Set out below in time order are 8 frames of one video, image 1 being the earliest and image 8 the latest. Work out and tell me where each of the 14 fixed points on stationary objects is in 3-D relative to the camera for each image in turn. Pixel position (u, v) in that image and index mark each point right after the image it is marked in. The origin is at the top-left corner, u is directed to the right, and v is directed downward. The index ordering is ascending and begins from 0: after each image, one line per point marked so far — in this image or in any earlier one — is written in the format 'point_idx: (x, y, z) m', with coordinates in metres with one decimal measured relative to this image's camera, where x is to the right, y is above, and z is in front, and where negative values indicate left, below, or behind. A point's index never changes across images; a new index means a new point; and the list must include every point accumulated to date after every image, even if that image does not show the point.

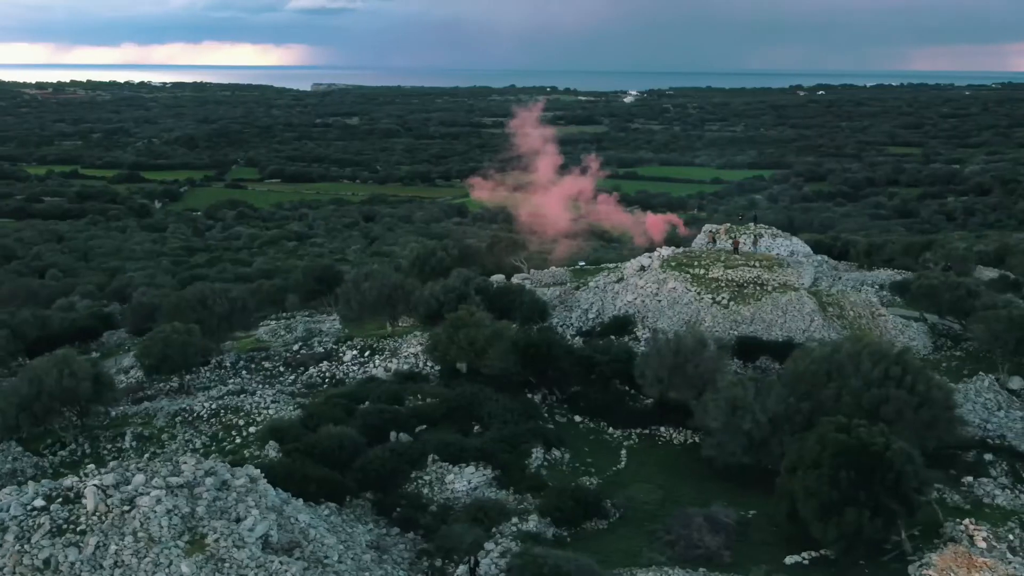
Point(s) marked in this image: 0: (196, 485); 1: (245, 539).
0: (-4.0, -2.5, +15.2) m
1: (-3.2, -3.0, +14.3) m
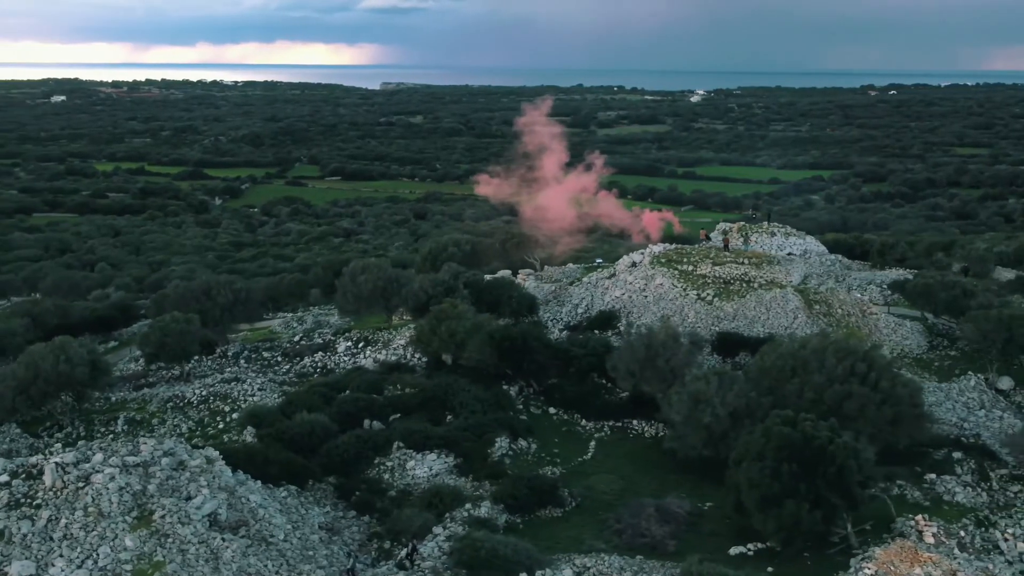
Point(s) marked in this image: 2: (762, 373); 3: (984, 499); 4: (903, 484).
0: (-4.8, -2.3, +15.9) m
1: (-4.0, -2.8, +15.0) m
2: (+4.1, -1.4, +20.0) m
3: (+7.3, -3.3, +18.6) m
4: (+6.2, -3.1, +18.9) m
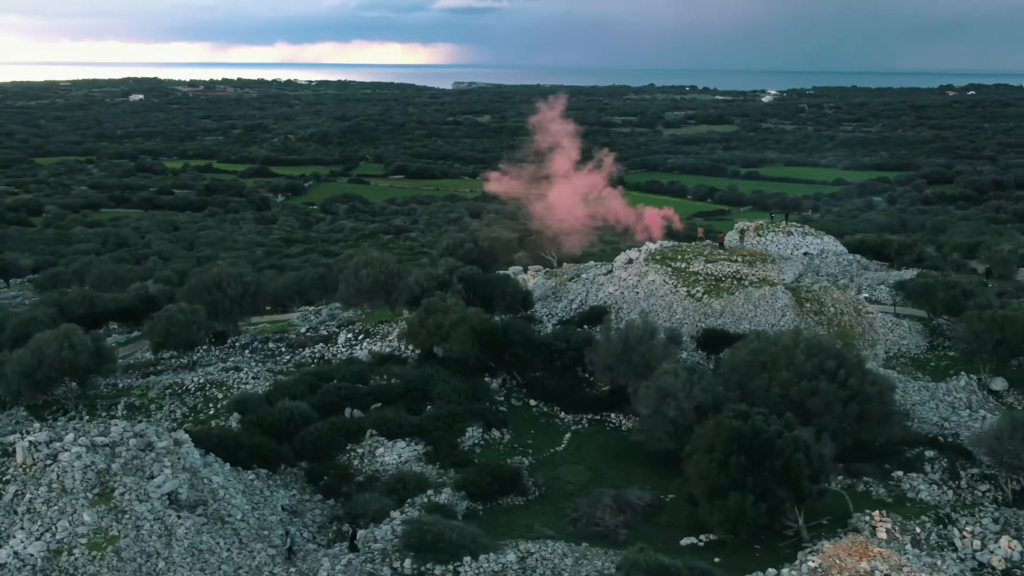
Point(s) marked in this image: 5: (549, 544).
0: (-5.5, -2.2, +16.6) m
1: (-4.7, -2.7, +15.7) m
2: (+3.7, -1.3, +20.2) m
3: (+6.8, -3.3, +18.6) m
4: (+5.7, -3.1, +19.0) m
5: (+0.5, -3.5, +16.2) m
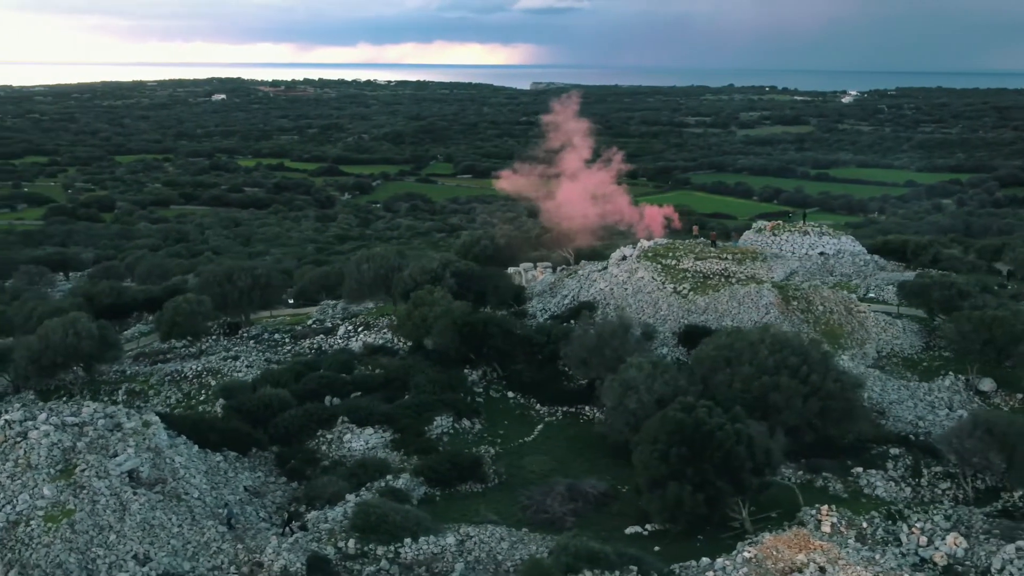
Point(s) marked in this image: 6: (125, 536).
0: (-6.2, -2.0, +17.5) m
1: (-5.5, -2.5, +16.5) m
2: (+3.2, -1.3, +20.5) m
3: (+6.2, -3.2, +18.7) m
4: (+5.0, -3.0, +19.1) m
5: (-0.3, -3.4, +16.7) m
6: (-5.0, -3.2, +15.5) m
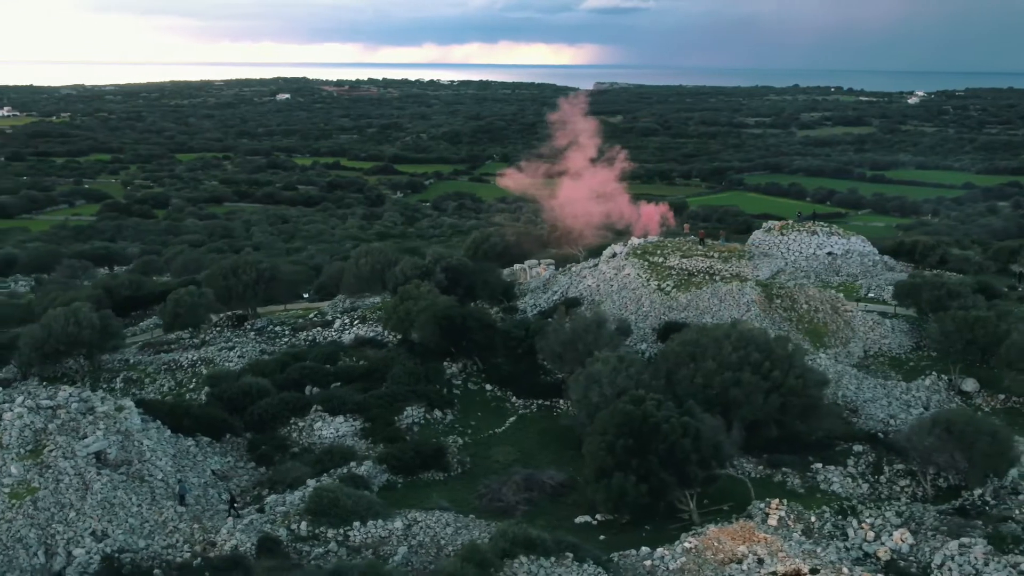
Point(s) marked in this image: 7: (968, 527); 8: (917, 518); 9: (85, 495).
0: (-6.9, -1.8, +18.3) m
1: (-6.3, -2.4, +17.3) m
2: (+2.7, -1.2, +20.8) m
3: (+5.5, -3.2, +18.9) m
4: (+4.4, -3.0, +19.3) m
5: (-1.0, -3.2, +17.1) m
6: (-5.8, -3.1, +16.2) m
7: (+6.7, -3.5, +17.6) m
8: (+6.1, -3.5, +18.0) m
9: (-5.9, -2.9, +16.5) m
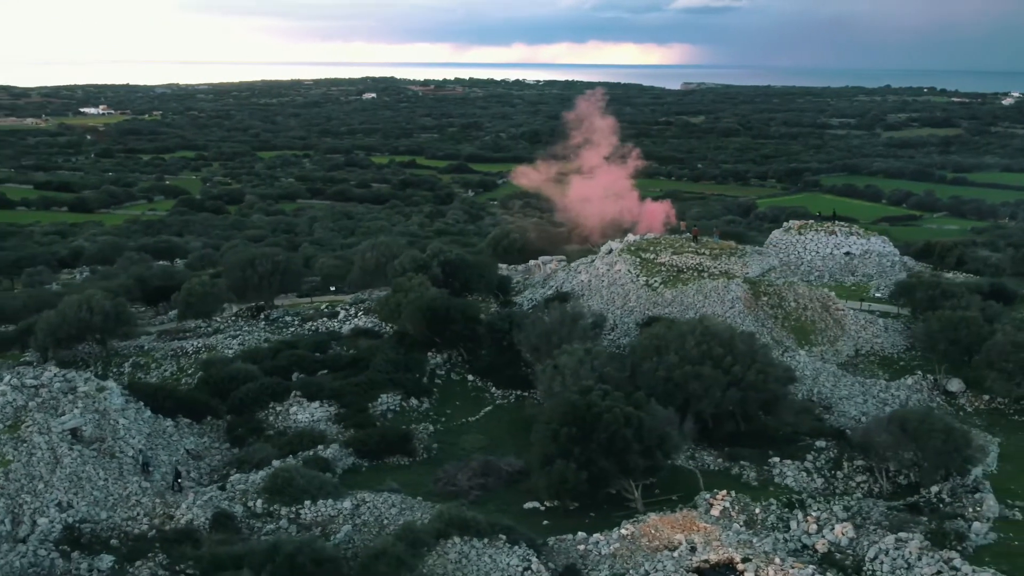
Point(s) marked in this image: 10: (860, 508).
0: (-7.5, -1.6, +19.4) m
1: (-7.0, -2.1, +18.3) m
2: (+2.2, -1.1, +21.2) m
3: (+4.9, -3.1, +19.1) m
4: (+3.8, -2.9, +19.6) m
5: (-1.8, -3.1, +17.8) m
6: (-6.6, -2.8, +17.2) m
7: (+5.9, -3.5, +17.7) m
8: (+5.3, -3.4, +18.1) m
9: (-6.7, -2.6, +17.6) m
10: (+5.3, -3.4, +18.3) m
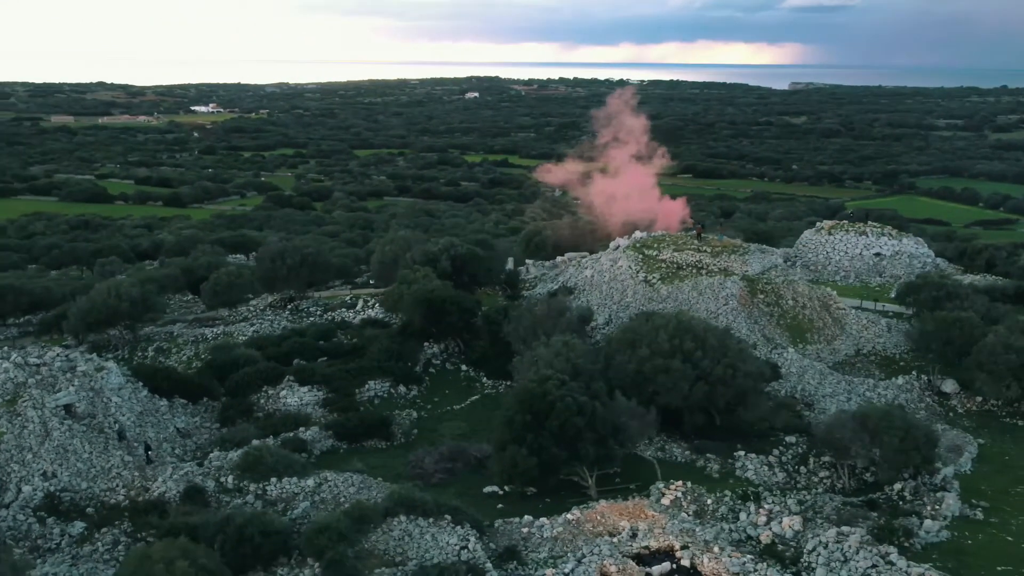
0: (-8.0, -1.3, +20.7) m
1: (-7.6, -1.9, +19.6) m
2: (+1.8, -1.0, +21.7) m
3: (+4.3, -3.1, +19.3) m
4: (+3.3, -2.8, +19.9) m
5: (-2.5, -2.9, +18.6) m
6: (-7.3, -2.6, +18.5) m
7: (+5.2, -3.4, +17.8) m
8: (+4.7, -3.4, +18.3) m
9: (-7.4, -2.4, +18.8) m
10: (+4.7, -3.3, +18.5) m
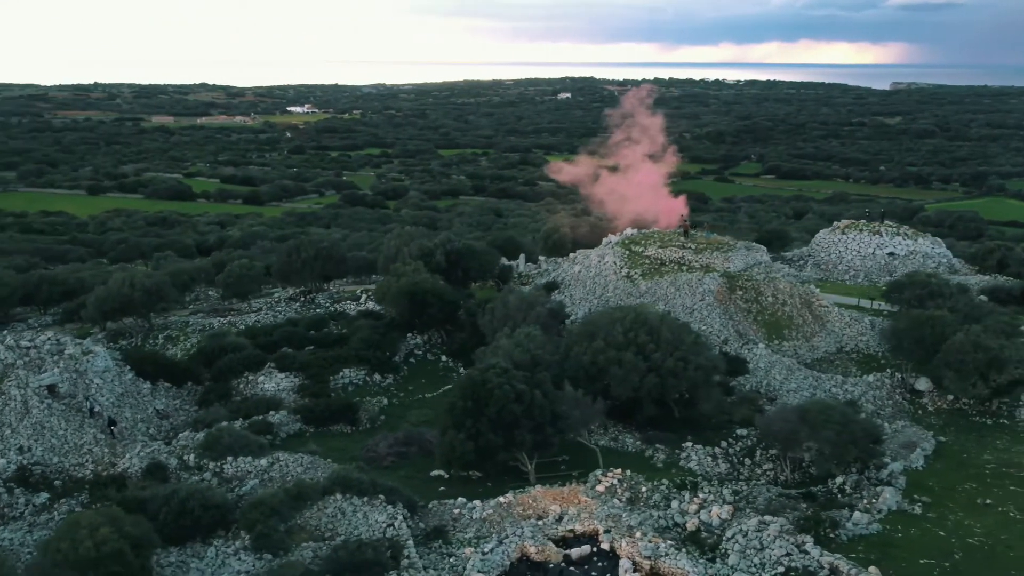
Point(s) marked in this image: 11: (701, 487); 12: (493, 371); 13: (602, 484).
0: (-8.7, -1.1, +22.0) m
1: (-8.4, -1.7, +20.9) m
2: (+1.2, -0.9, +22.2) m
3: (+3.4, -3.0, +19.7) m
4: (+2.5, -2.7, +20.4) m
5: (-3.4, -2.8, +19.5) m
6: (-8.2, -2.4, +19.7) m
7: (+4.2, -3.3, +18.1) m
8: (+3.7, -3.3, +18.7) m
9: (-8.2, -2.2, +20.1) m
10: (+3.8, -3.2, +18.9) m
11: (+3.0, -3.2, +19.0) m
12: (-0.2, -1.4, +19.4) m
13: (+1.5, -3.1, +18.8) m
